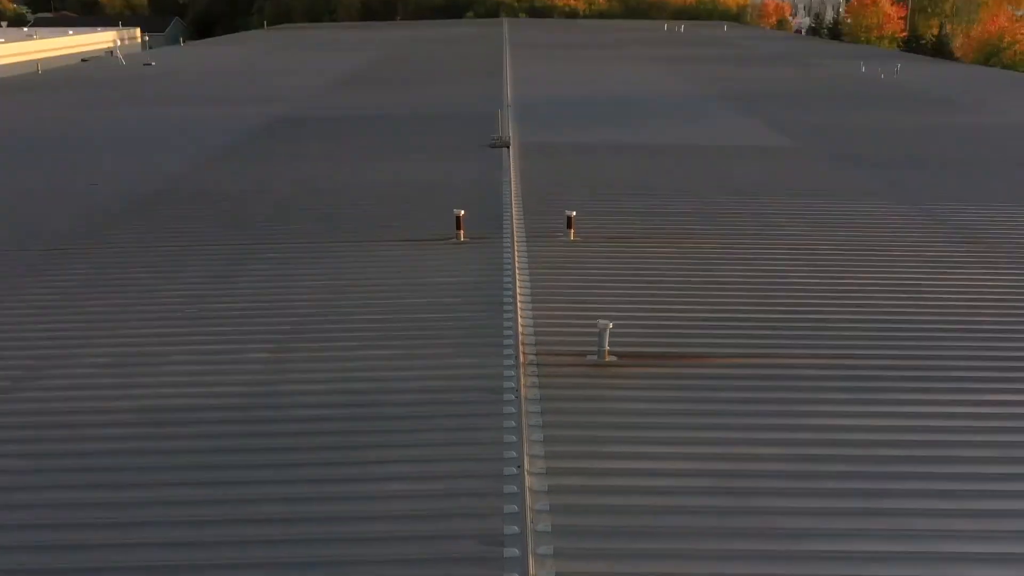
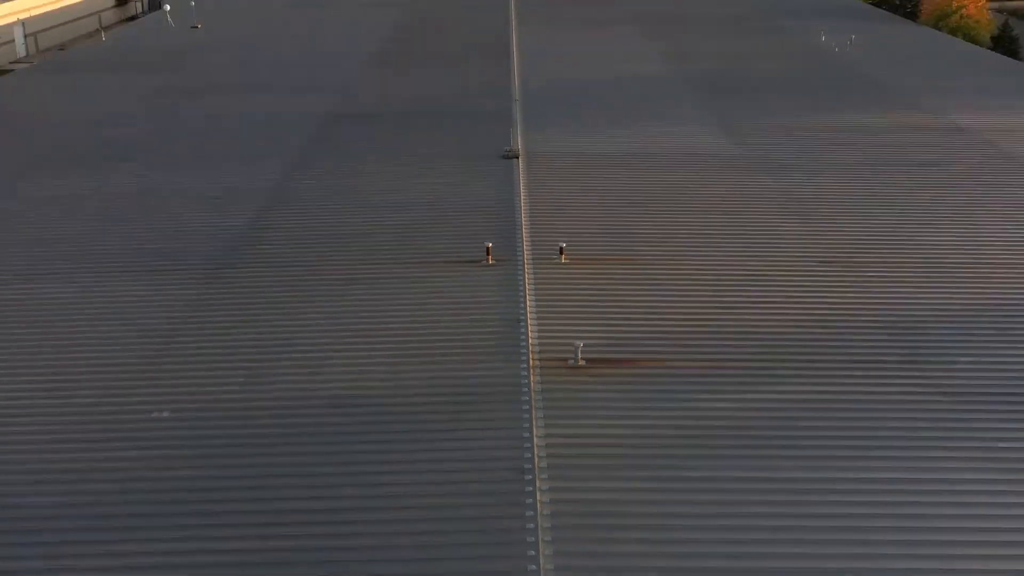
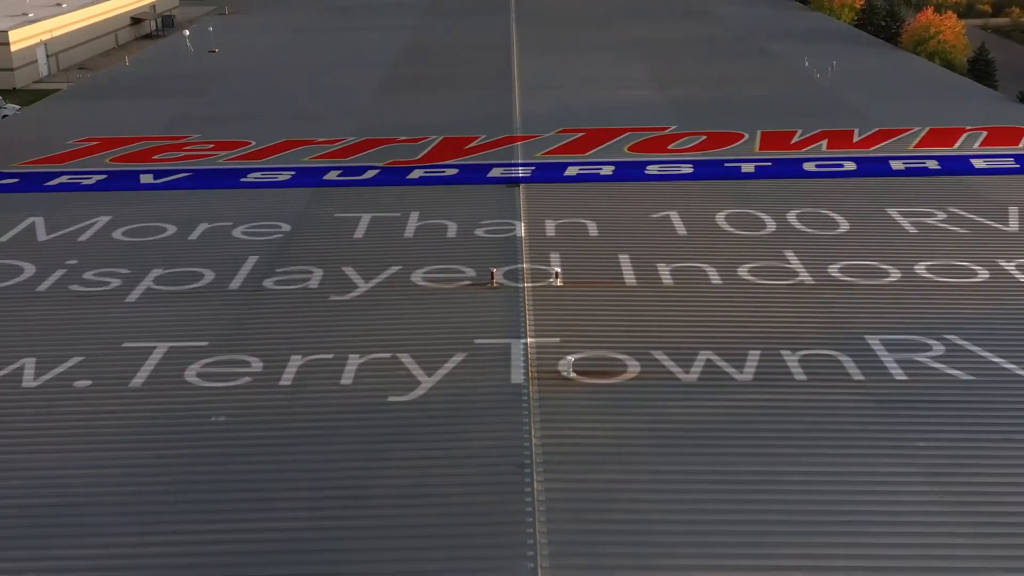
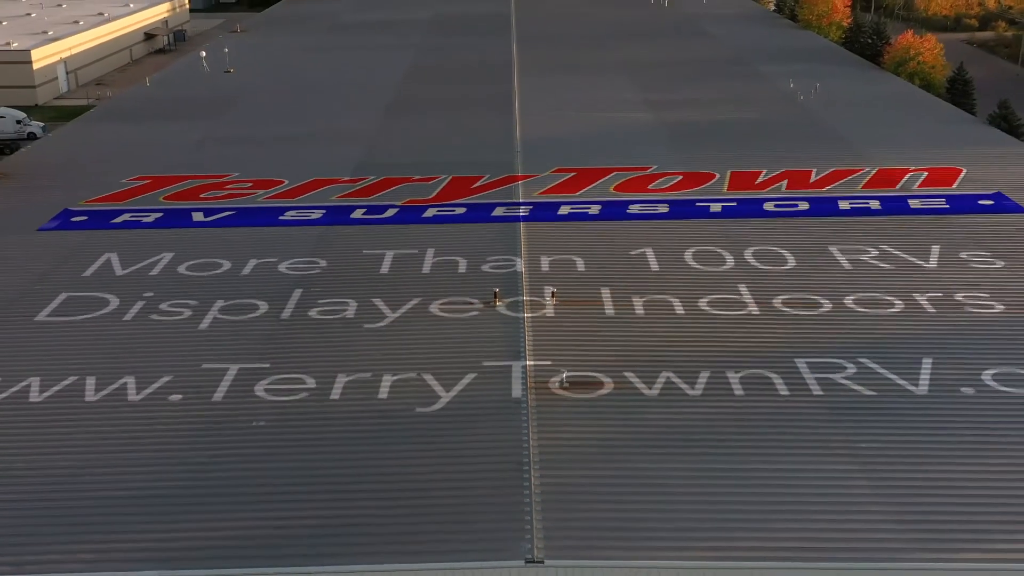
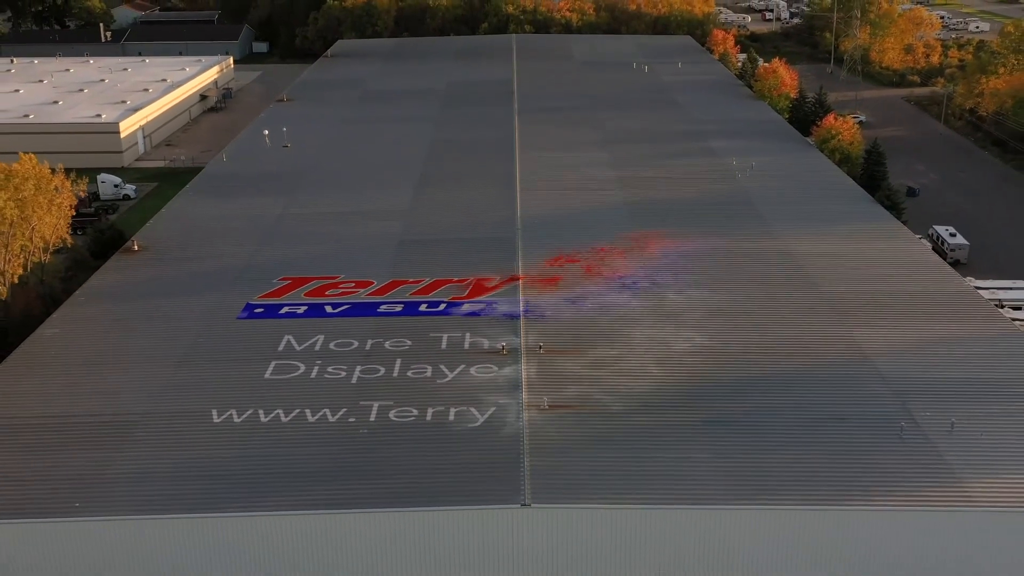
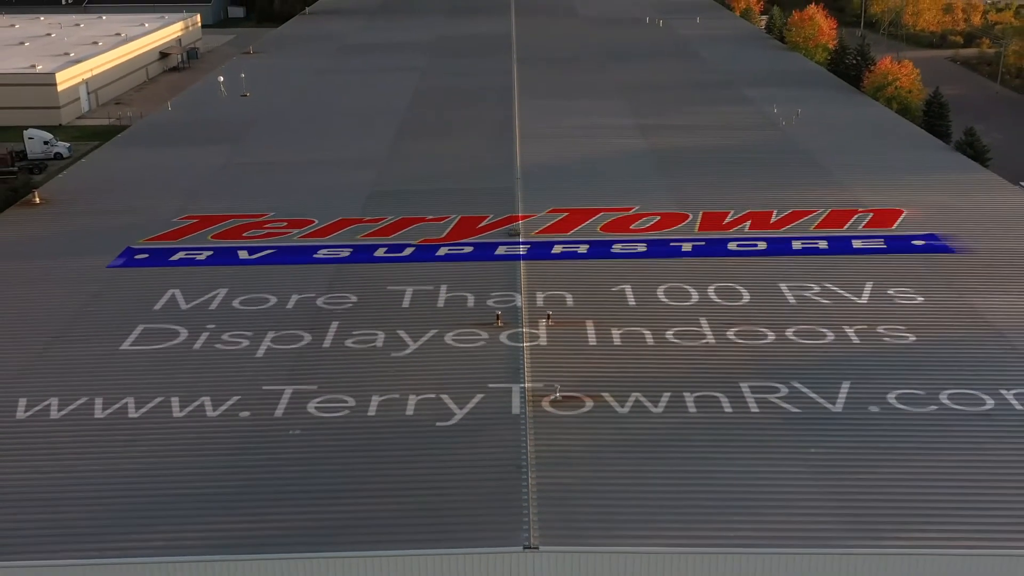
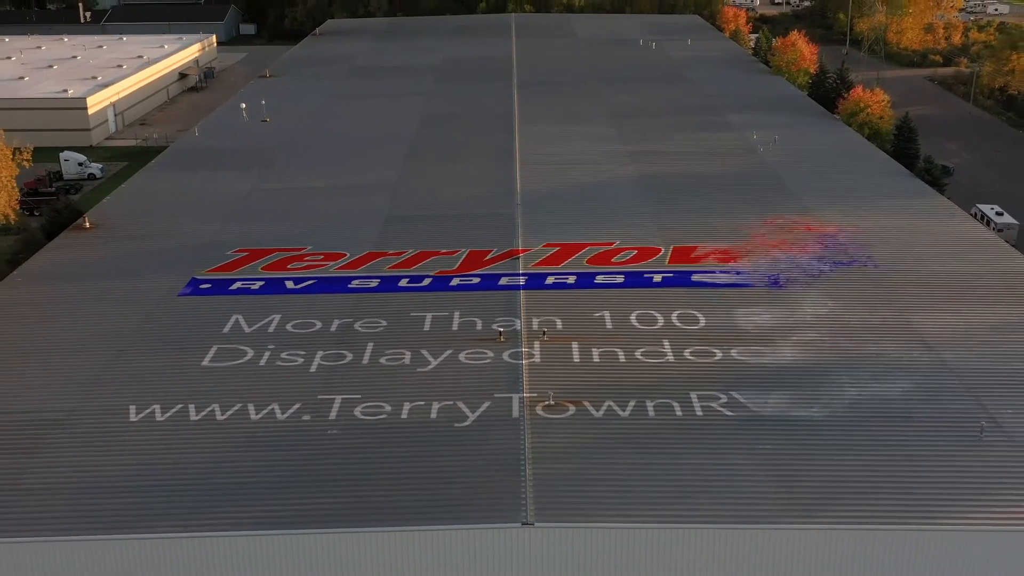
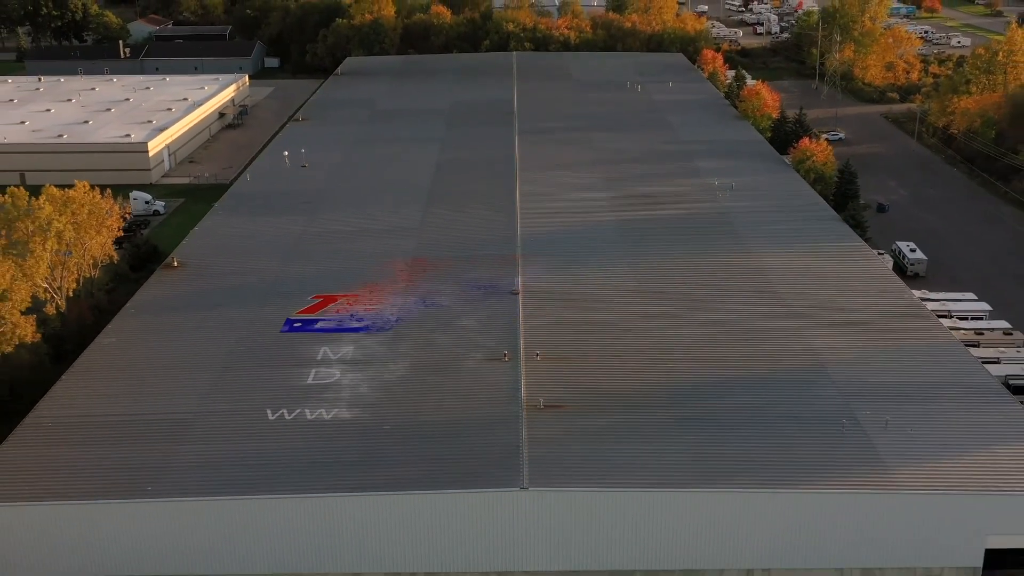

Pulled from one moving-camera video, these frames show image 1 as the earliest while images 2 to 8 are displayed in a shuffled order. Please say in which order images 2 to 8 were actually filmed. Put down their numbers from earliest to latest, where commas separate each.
2, 3, 4, 6, 7, 5, 8
